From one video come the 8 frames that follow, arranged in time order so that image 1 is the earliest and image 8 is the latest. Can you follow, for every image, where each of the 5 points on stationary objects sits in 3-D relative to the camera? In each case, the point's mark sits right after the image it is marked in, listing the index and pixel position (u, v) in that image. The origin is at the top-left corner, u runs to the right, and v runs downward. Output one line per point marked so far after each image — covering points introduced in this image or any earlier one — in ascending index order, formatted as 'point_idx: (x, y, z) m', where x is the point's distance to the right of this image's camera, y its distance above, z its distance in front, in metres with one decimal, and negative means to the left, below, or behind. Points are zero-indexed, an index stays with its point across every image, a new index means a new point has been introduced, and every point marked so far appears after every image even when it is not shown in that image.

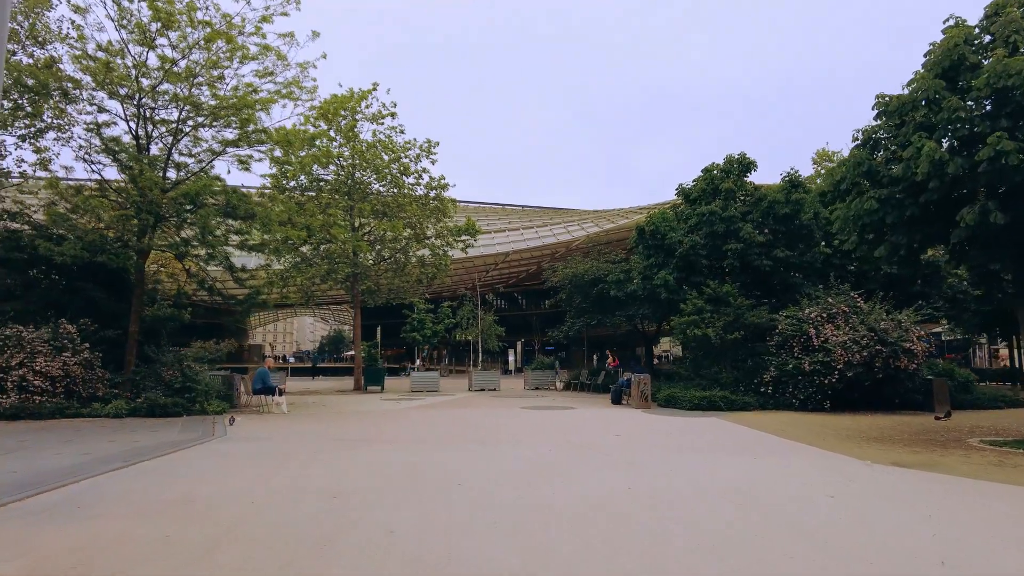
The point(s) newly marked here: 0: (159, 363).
0: (-8.4, -1.8, +15.4) m
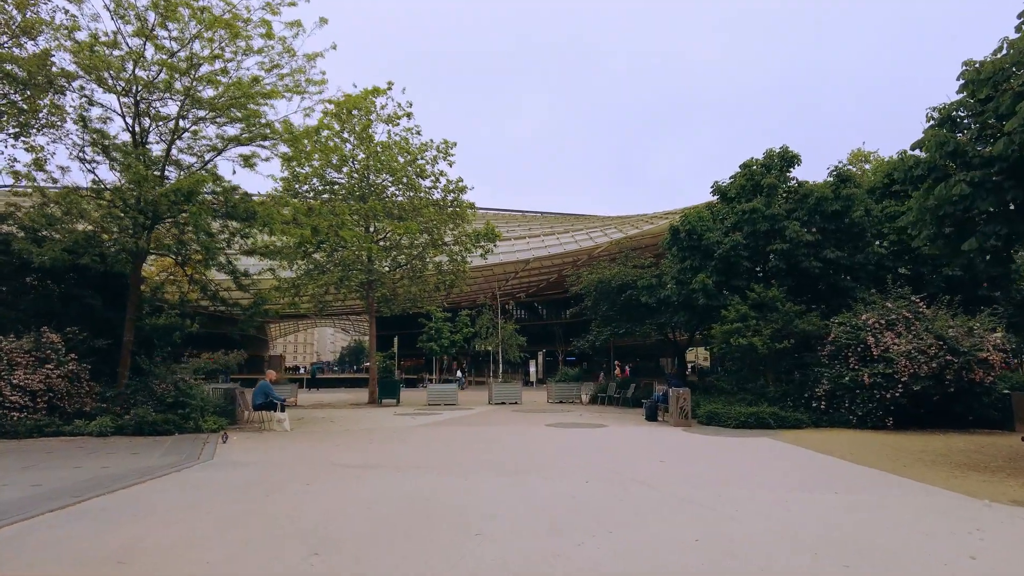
0: (-7.9, -1.9, +14.2) m
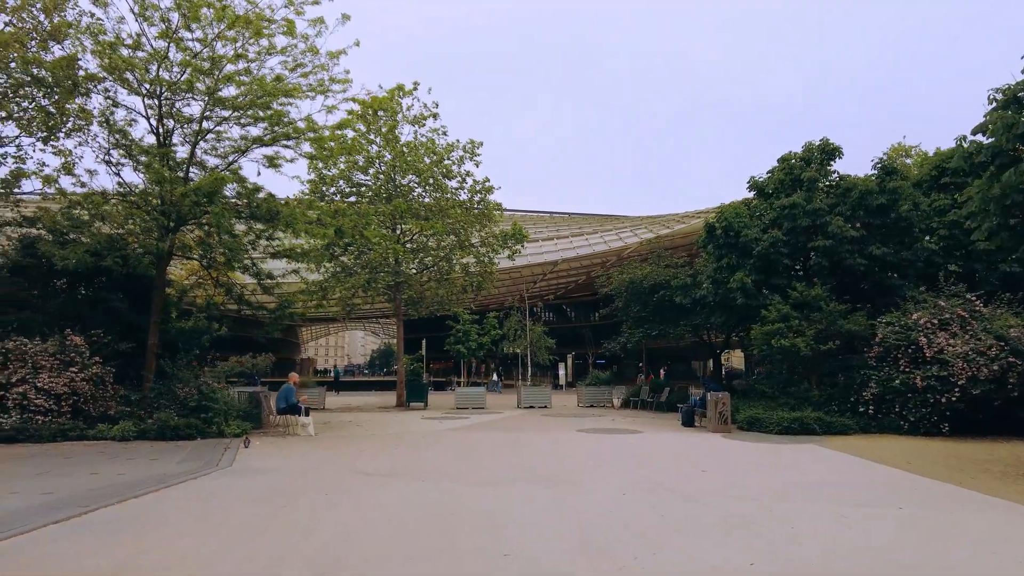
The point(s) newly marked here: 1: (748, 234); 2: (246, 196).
0: (-7.3, -2.0, +14.0) m
1: (+6.4, +1.5, +17.6) m
2: (-7.1, +2.5, +17.3) m
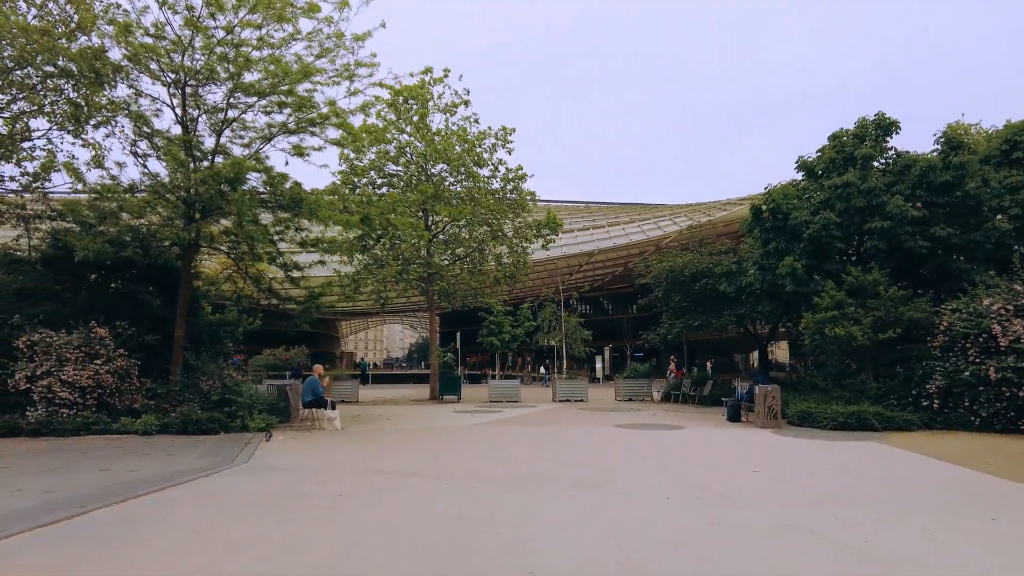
0: (-6.6, -1.8, +13.7) m
1: (+7.2, +1.8, +16.5) m
2: (-6.3, +2.7, +16.9) m
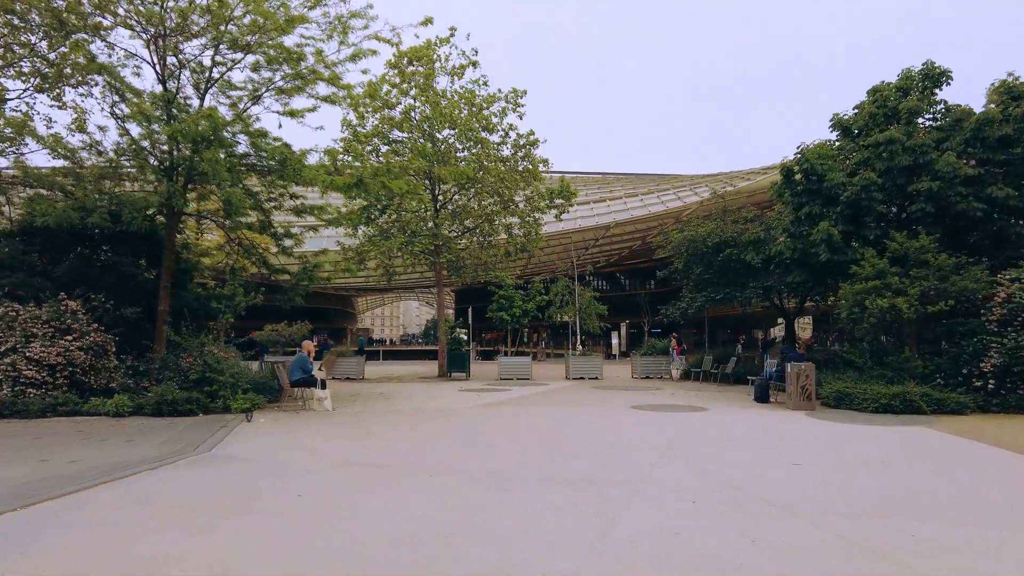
0: (-6.5, -1.2, +12.7) m
1: (+7.4, +2.5, +15.0) m
2: (-6.1, +3.4, +15.8) m
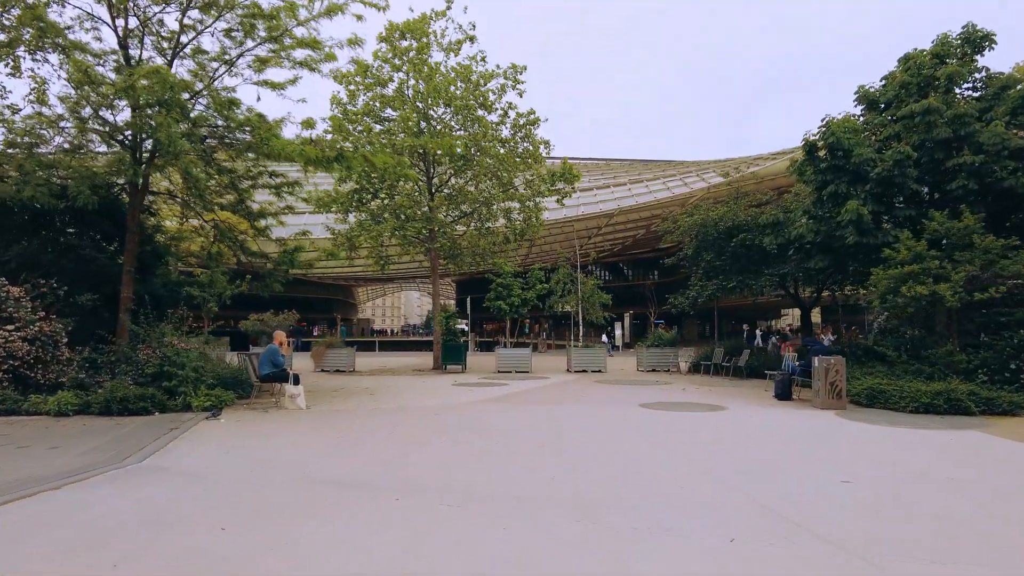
0: (-6.6, -0.9, +11.4) m
1: (+7.3, +2.8, +13.6) m
2: (-6.2, +3.7, +14.4) m
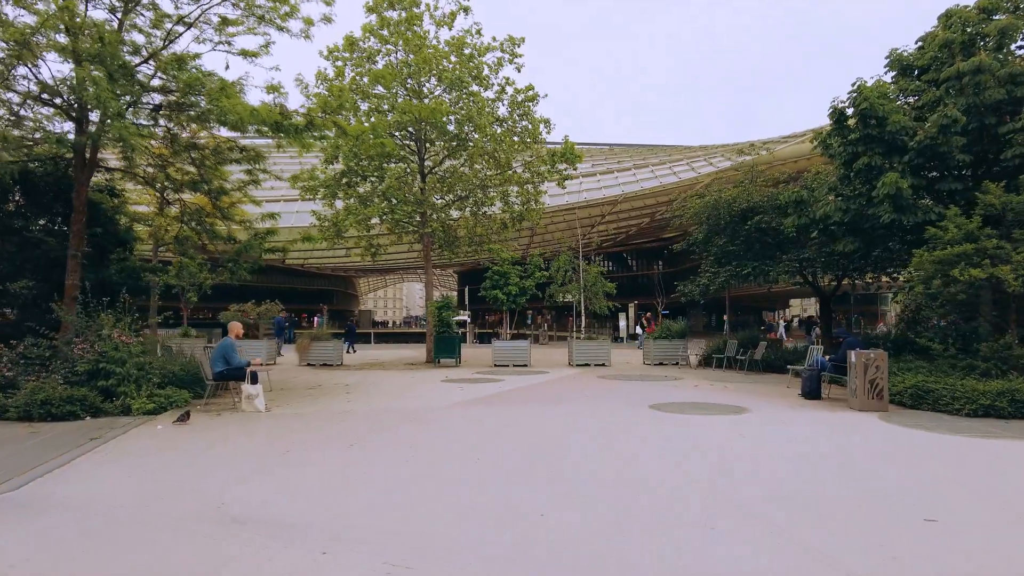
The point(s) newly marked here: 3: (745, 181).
0: (-6.7, -0.7, +10.0) m
1: (+7.2, +3.1, +12.0) m
2: (-6.3, +4.0, +12.9) m
3: (+7.1, +3.3, +19.6) m
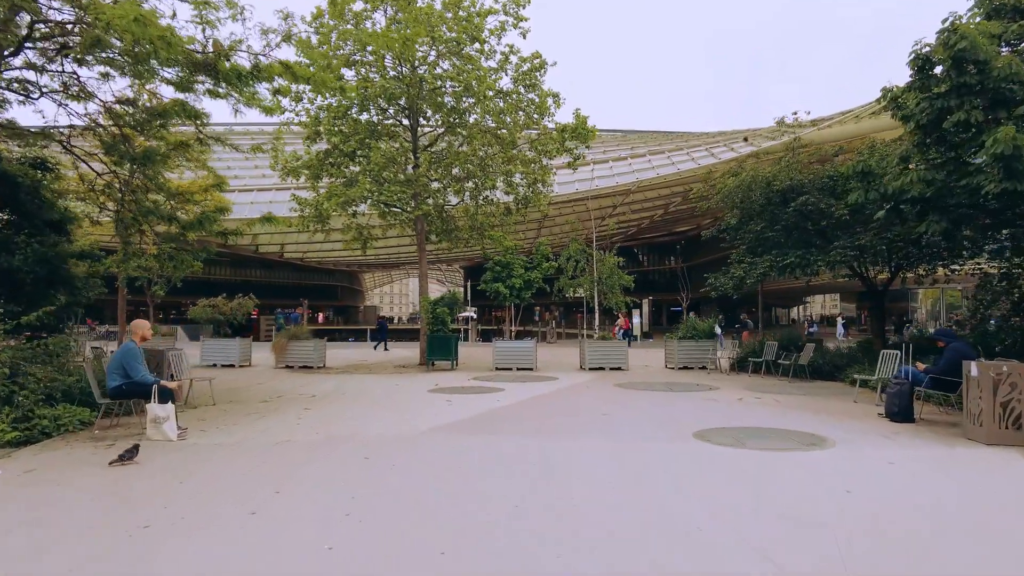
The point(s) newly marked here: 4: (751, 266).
0: (-6.7, -0.5, +7.5) m
1: (+7.2, +3.2, +9.4) m
2: (-6.3, +4.2, +10.5) m
3: (+7.2, +3.4, +17.0) m
4: (+6.3, +0.6, +17.1) m
